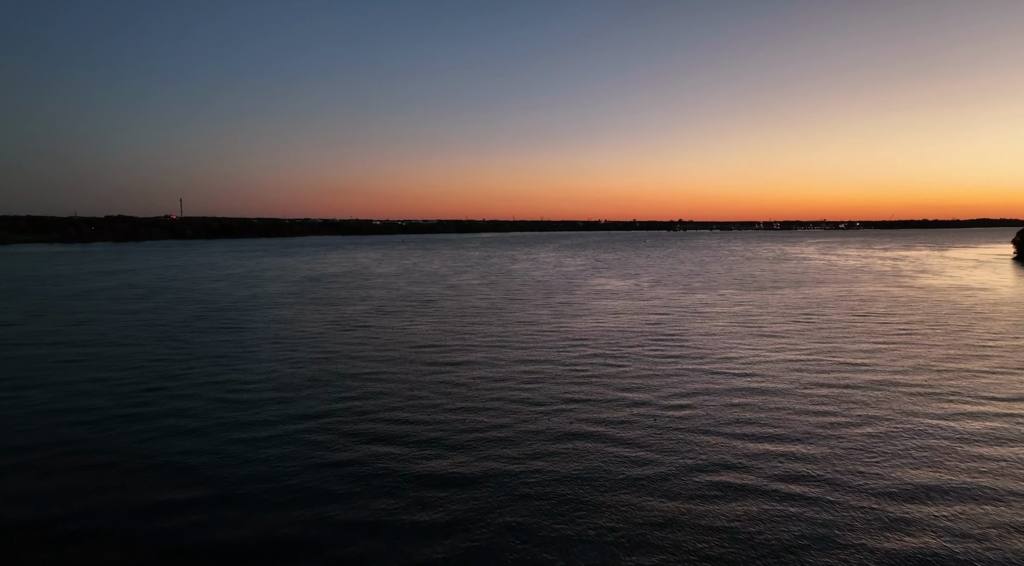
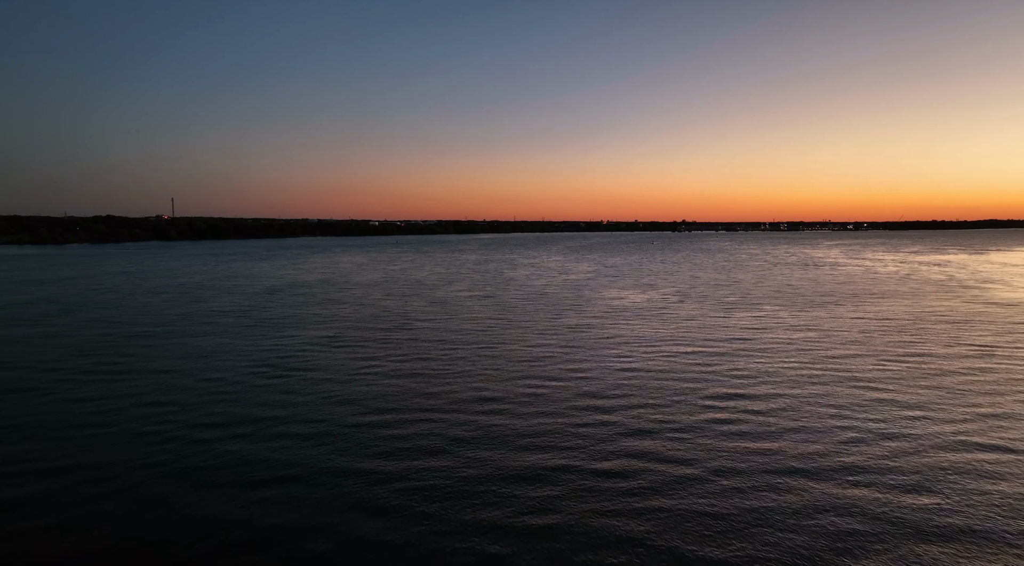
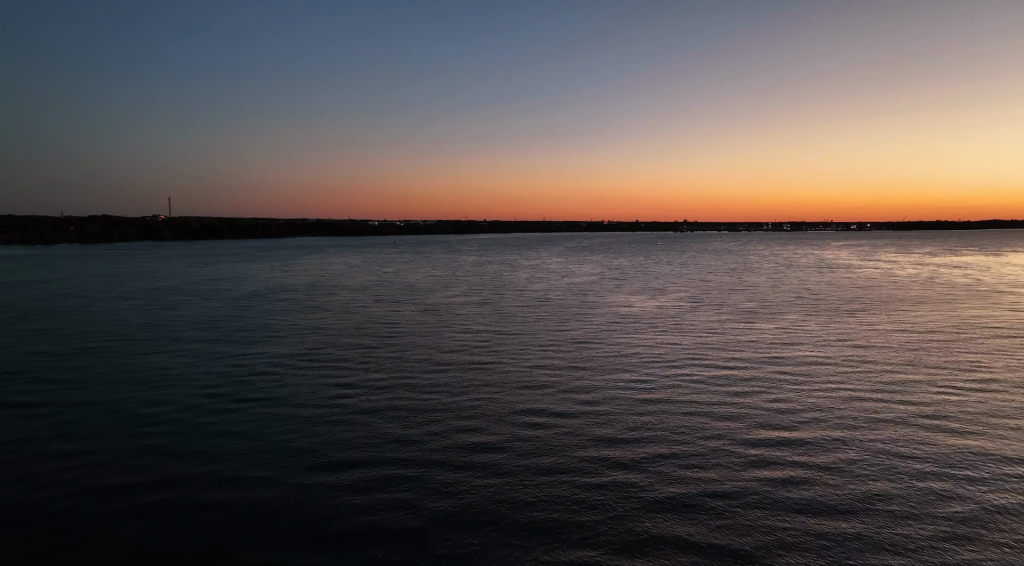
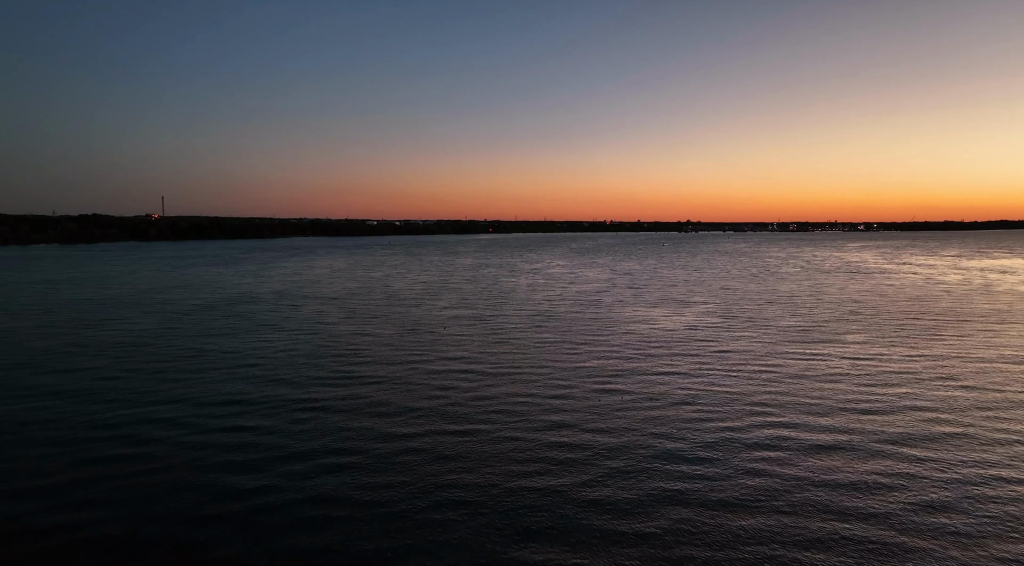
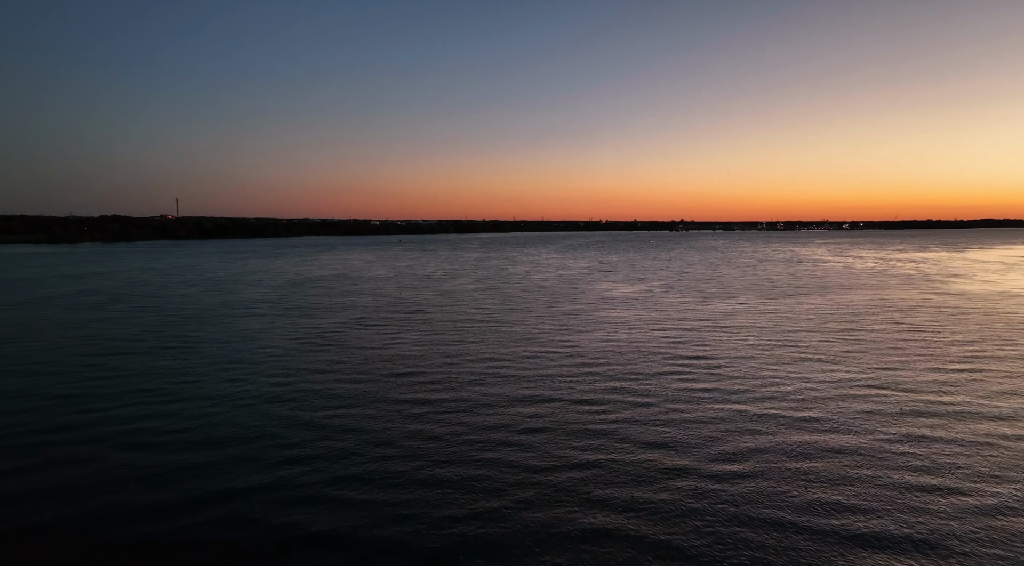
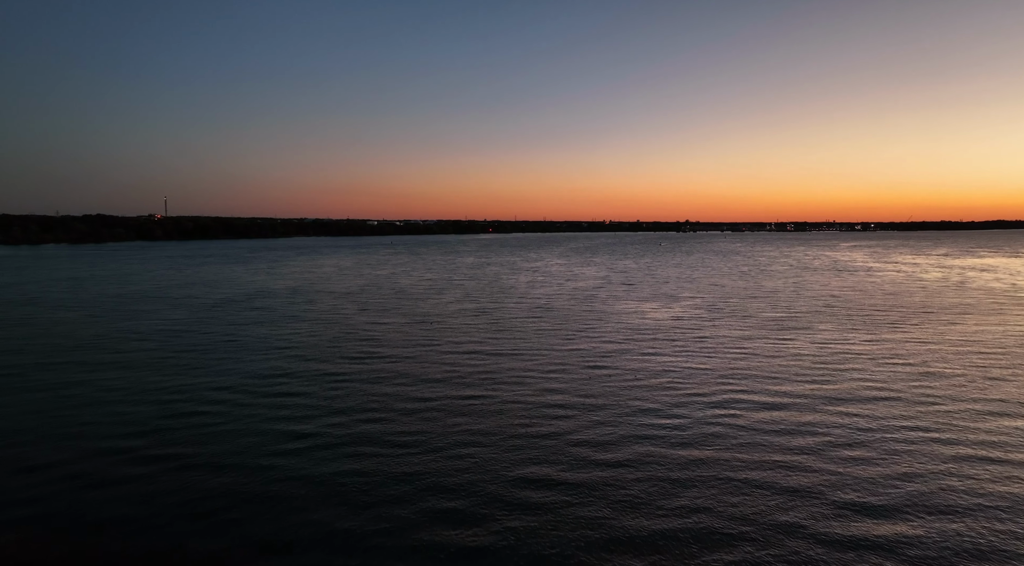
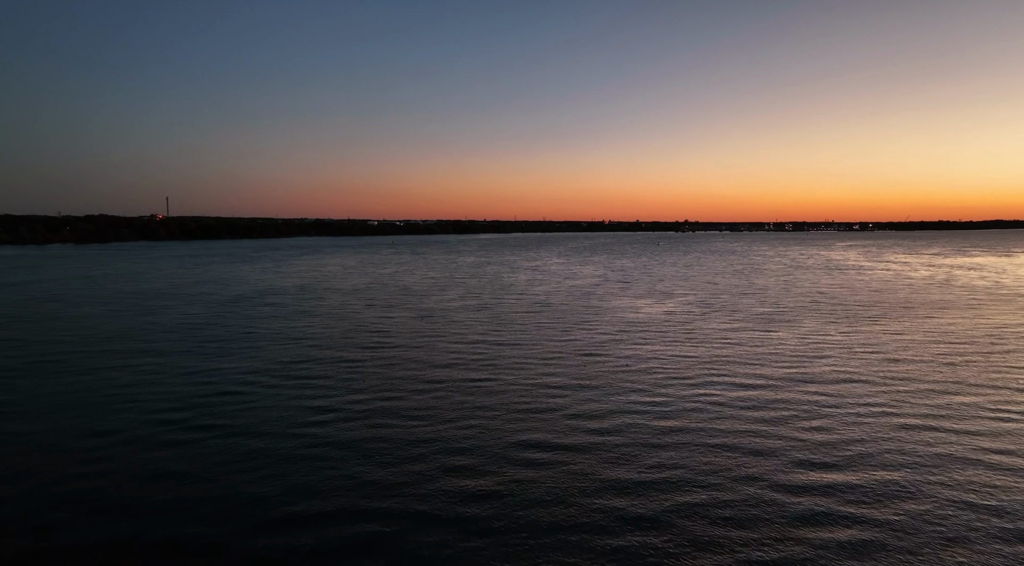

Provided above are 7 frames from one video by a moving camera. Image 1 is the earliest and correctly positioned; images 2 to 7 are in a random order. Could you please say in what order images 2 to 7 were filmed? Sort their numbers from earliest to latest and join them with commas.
5, 2, 3, 7, 6, 4
